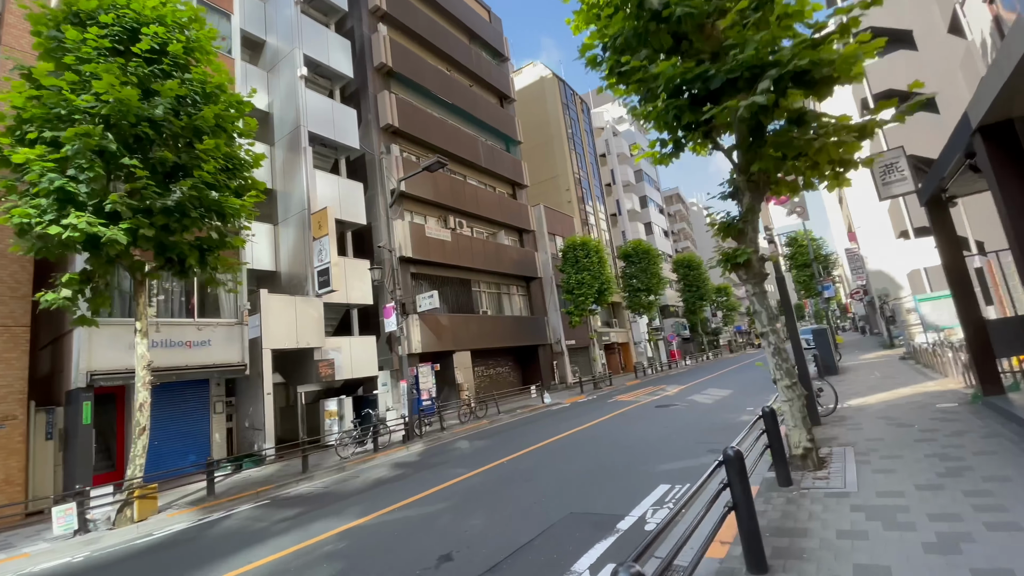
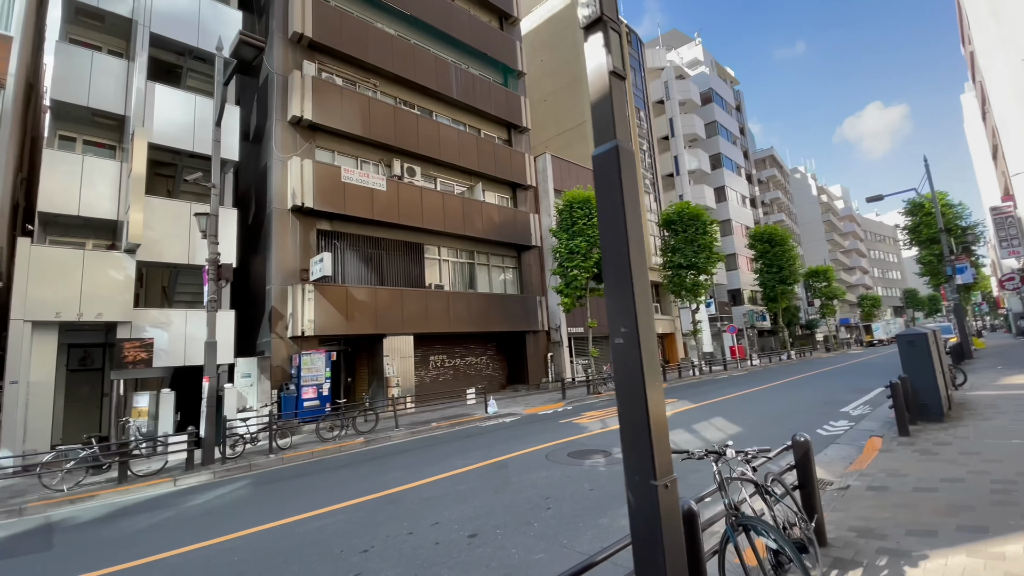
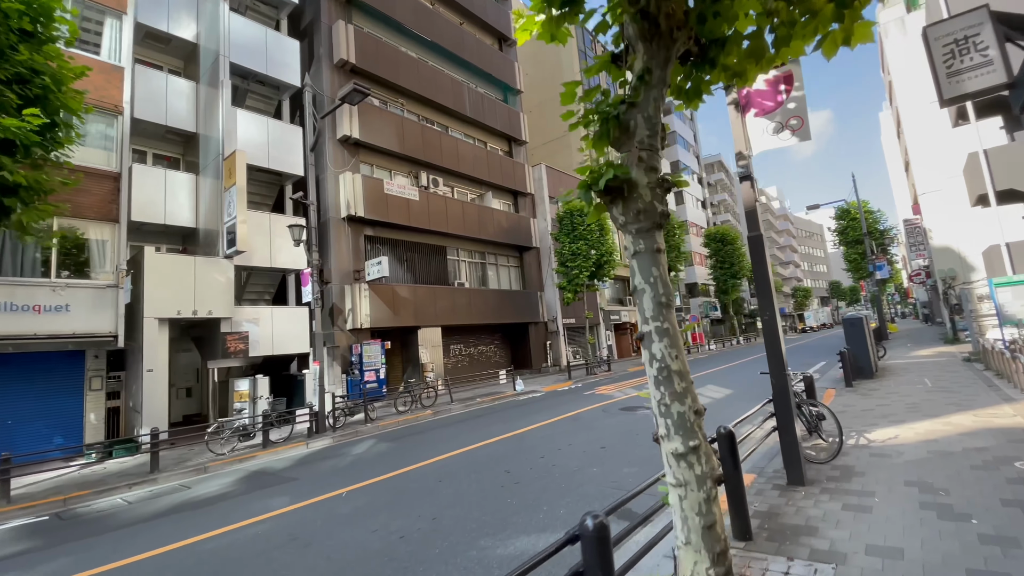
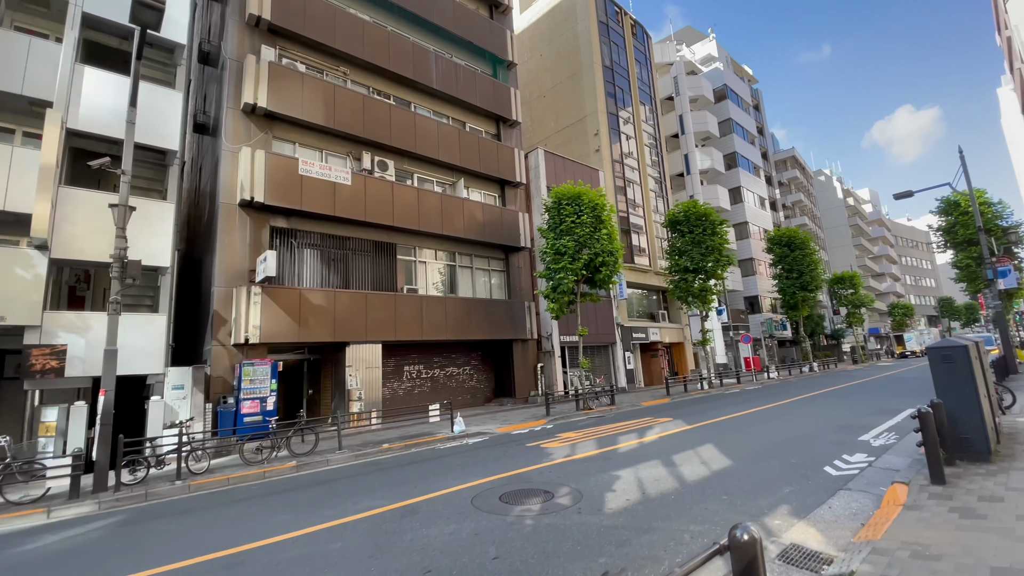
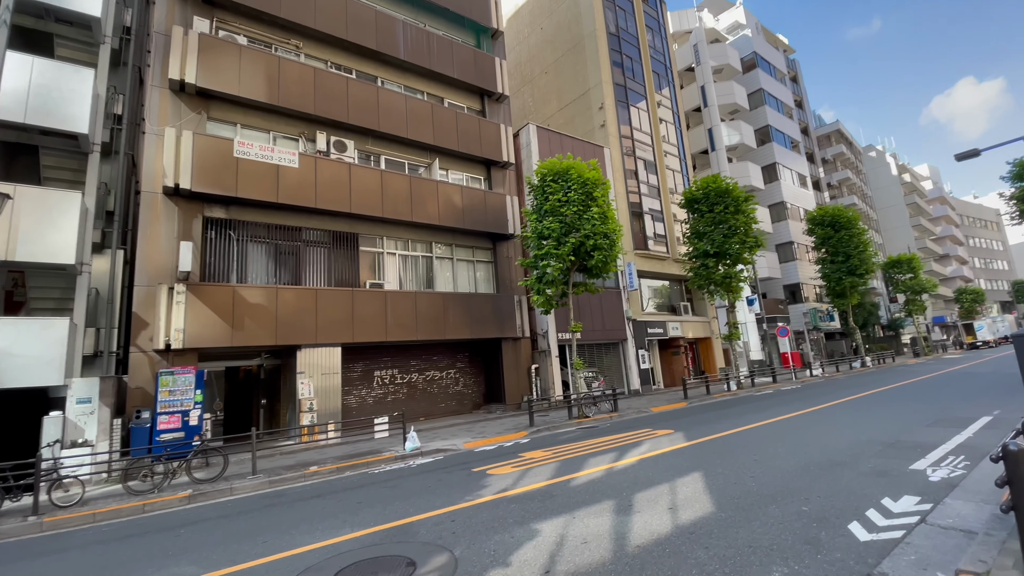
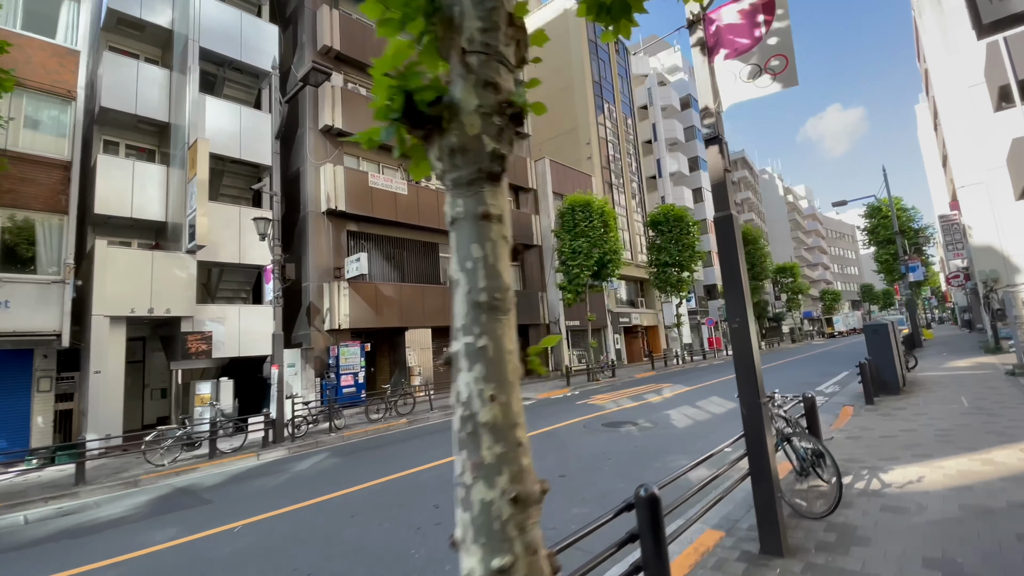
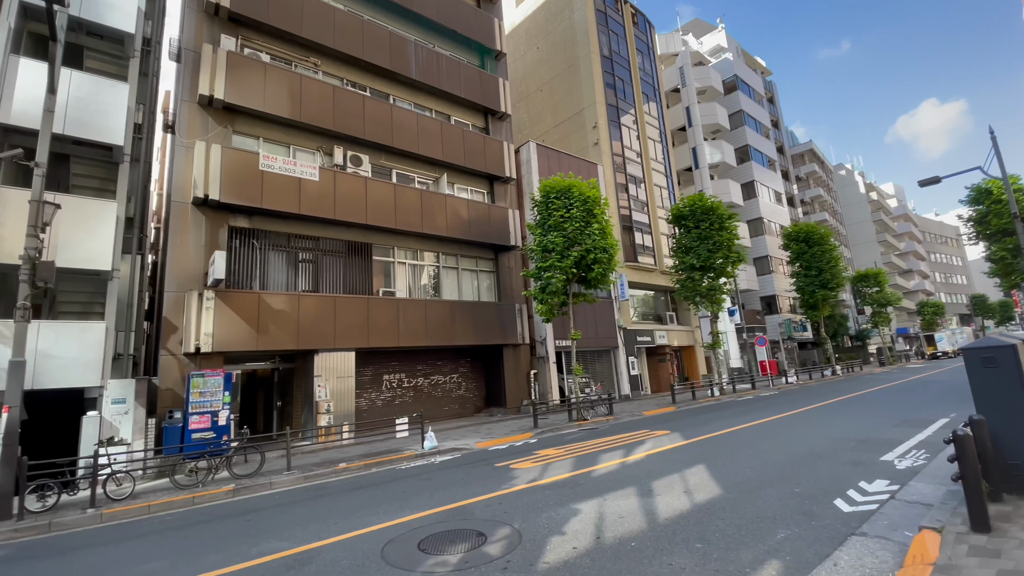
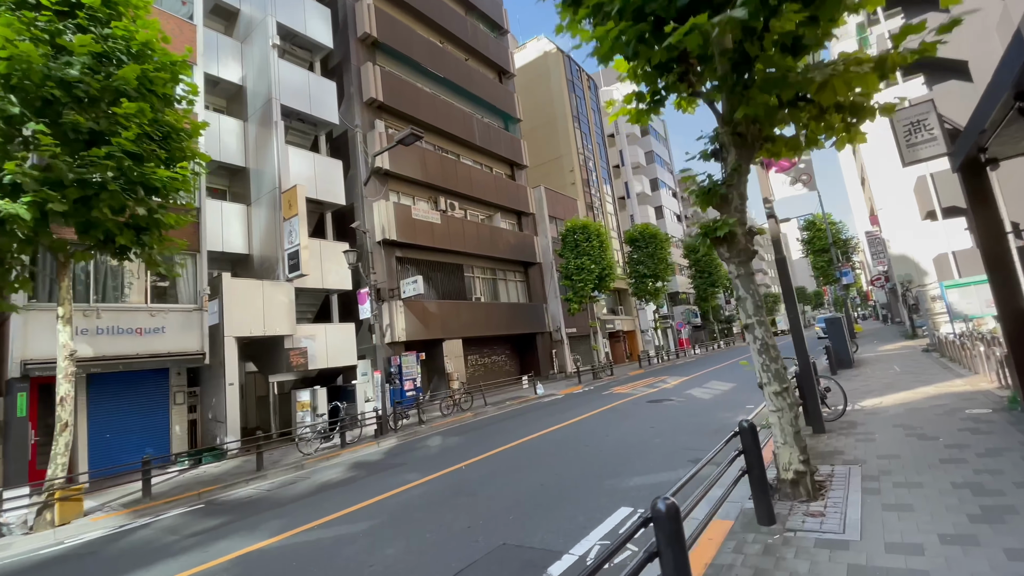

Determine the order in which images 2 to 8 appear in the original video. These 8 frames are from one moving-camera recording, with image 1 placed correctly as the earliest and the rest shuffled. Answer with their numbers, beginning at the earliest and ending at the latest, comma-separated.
8, 3, 6, 2, 4, 7, 5
